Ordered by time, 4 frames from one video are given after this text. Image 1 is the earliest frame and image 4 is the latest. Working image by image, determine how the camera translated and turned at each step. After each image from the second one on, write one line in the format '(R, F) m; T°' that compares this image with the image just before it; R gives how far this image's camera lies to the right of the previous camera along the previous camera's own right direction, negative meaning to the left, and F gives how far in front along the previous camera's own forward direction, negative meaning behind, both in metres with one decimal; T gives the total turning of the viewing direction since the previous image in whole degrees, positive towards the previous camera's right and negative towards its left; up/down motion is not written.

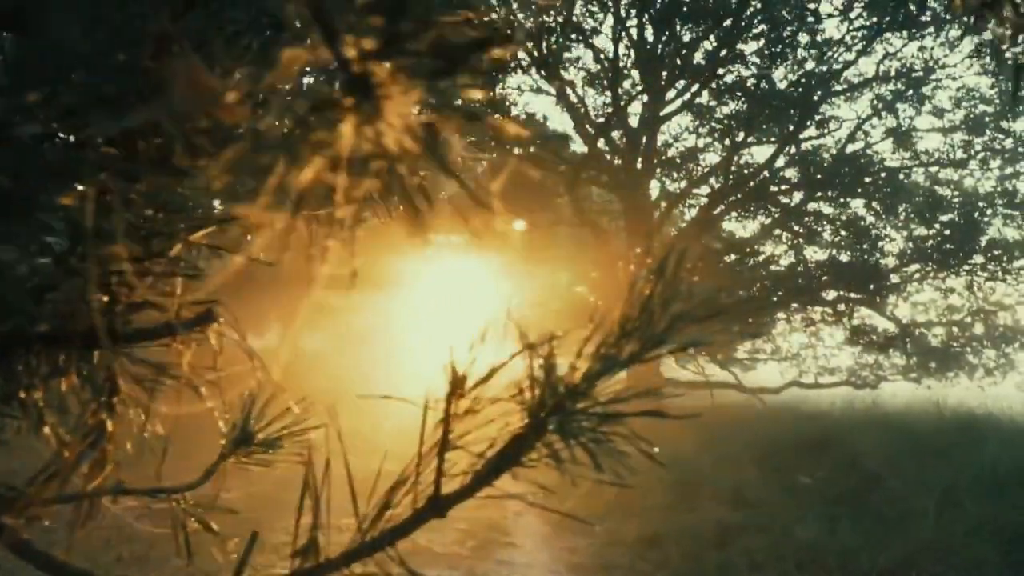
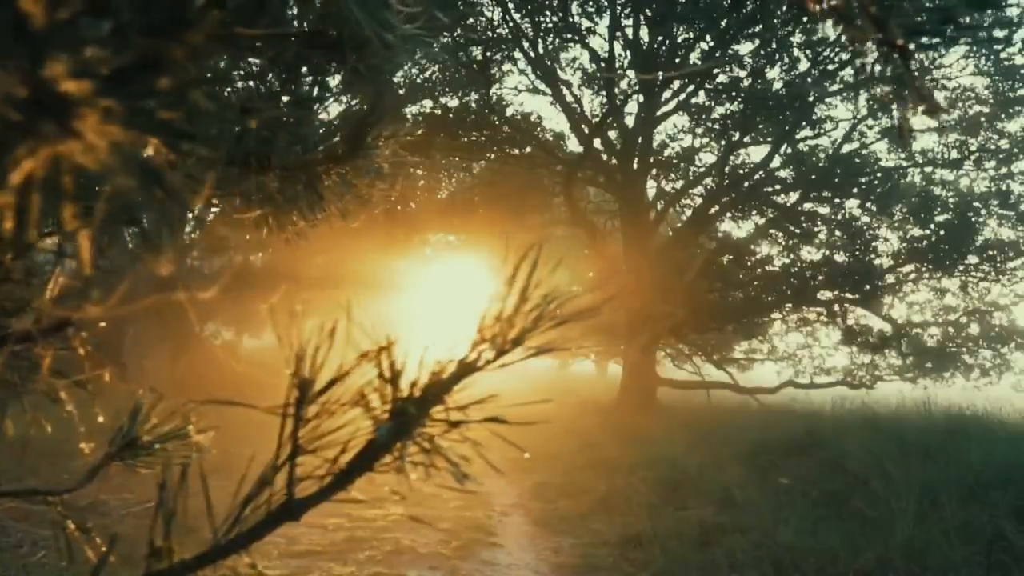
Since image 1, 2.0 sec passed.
(+0.3, 0.0) m; 0°
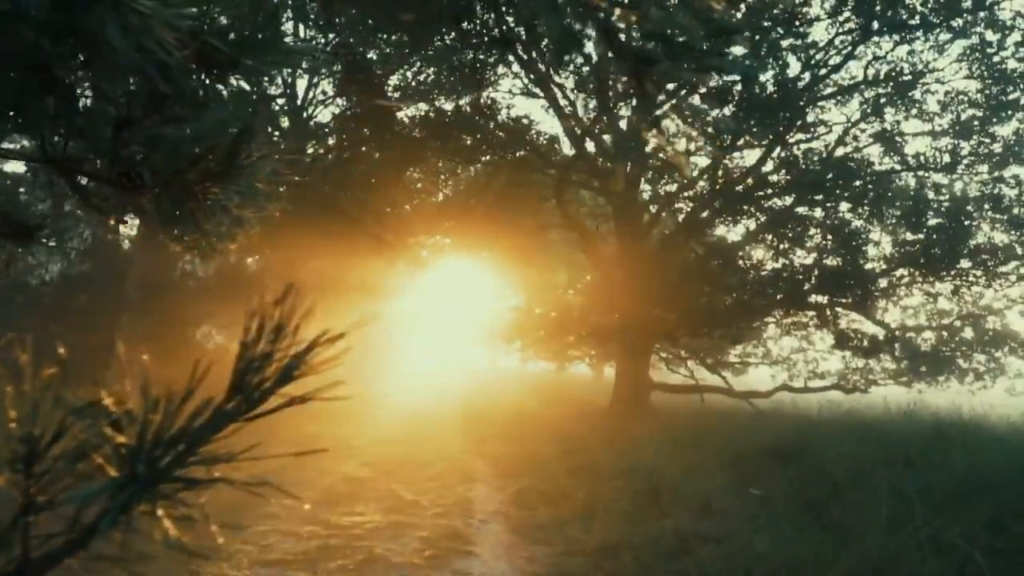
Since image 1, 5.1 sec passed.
(+1.7, 0.0) m; 0°
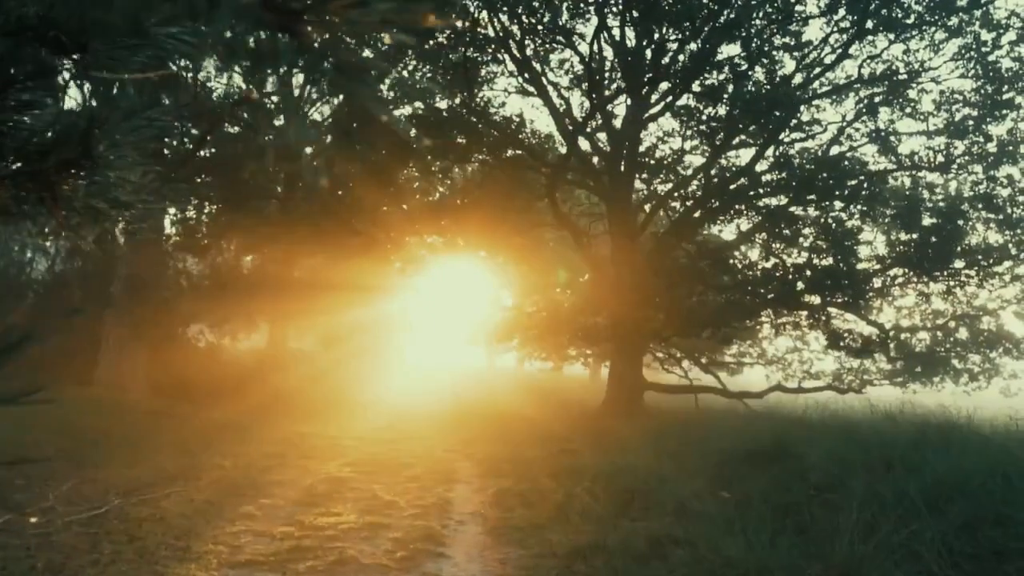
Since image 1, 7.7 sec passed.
(+0.3, +0.4) m; 0°
